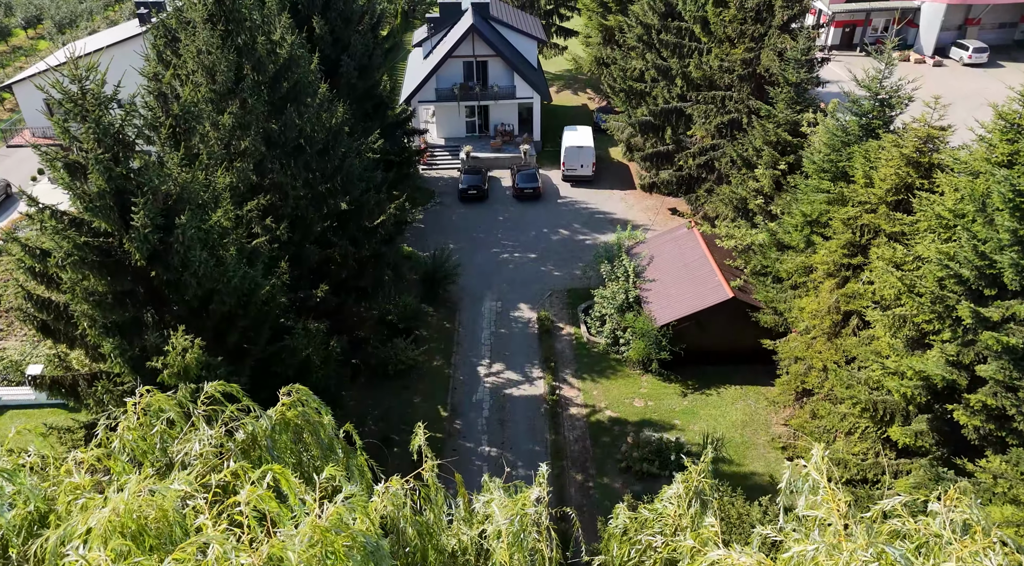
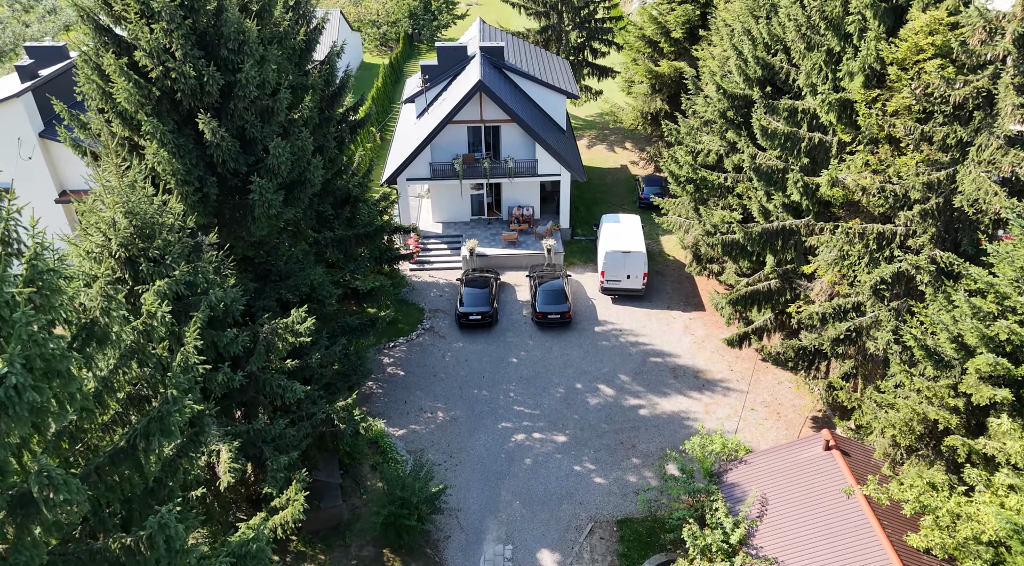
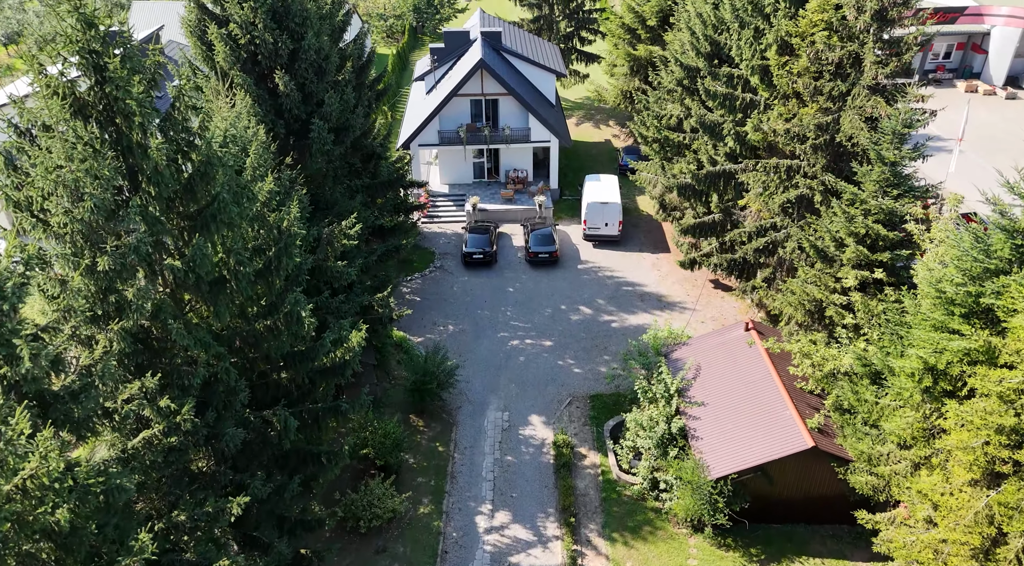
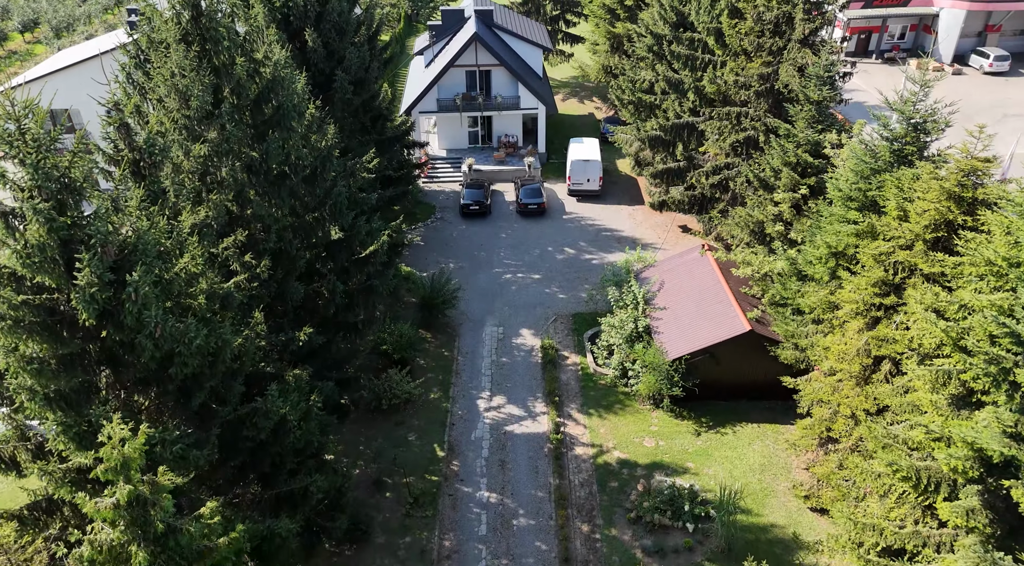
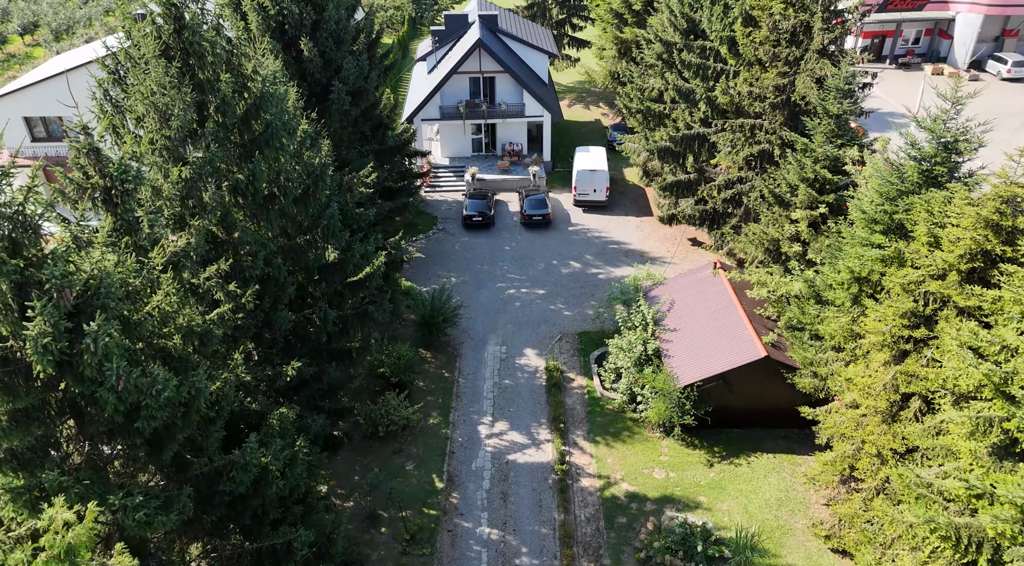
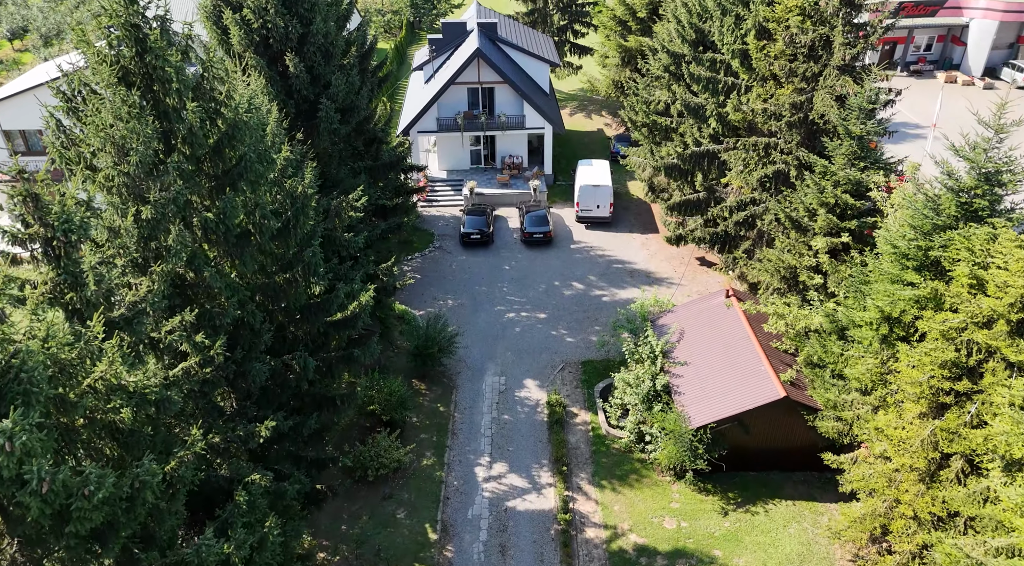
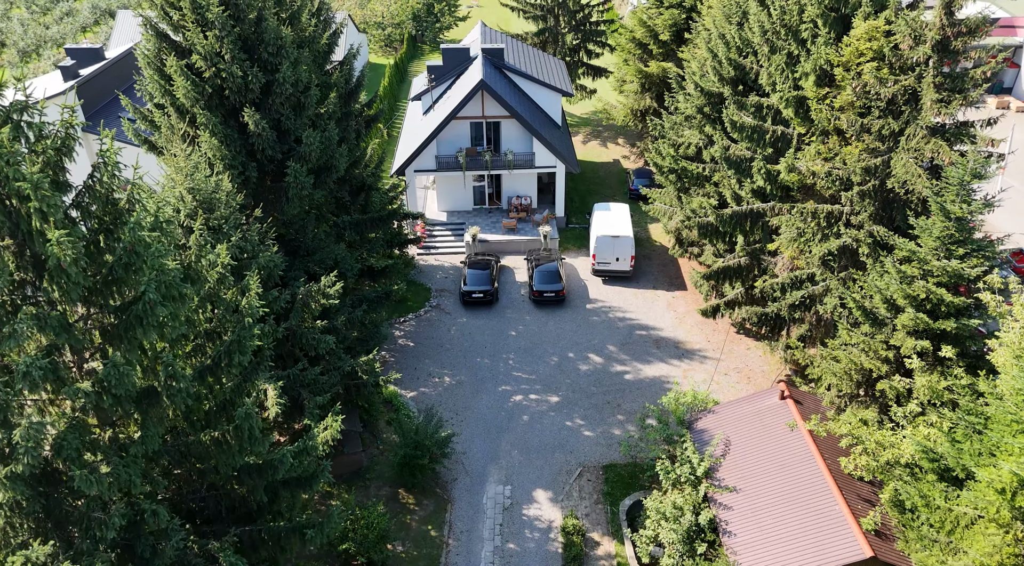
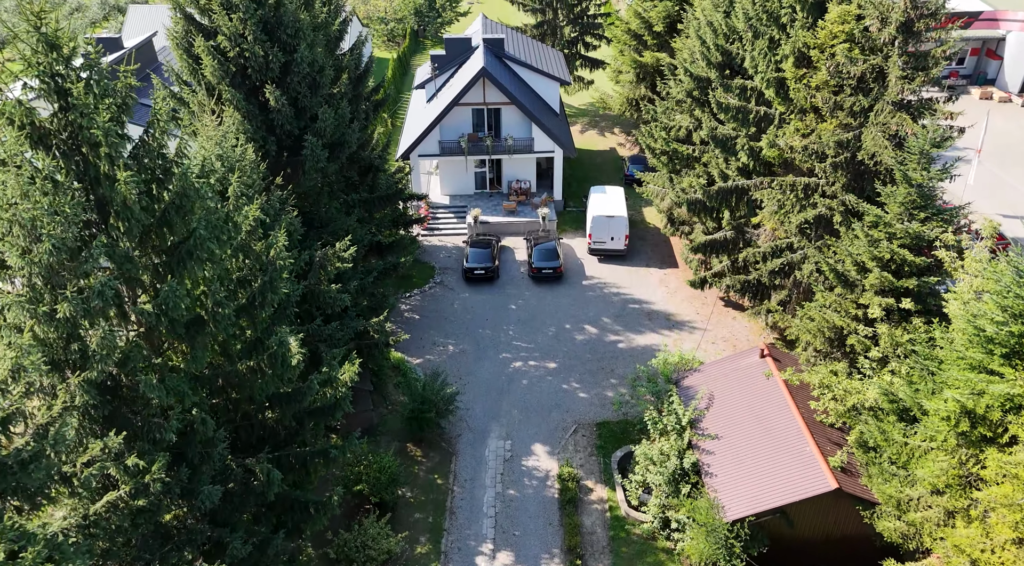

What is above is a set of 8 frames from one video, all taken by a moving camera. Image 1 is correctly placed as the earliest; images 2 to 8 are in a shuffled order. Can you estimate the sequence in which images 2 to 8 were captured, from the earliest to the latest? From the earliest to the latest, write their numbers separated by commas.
4, 5, 6, 3, 8, 7, 2
